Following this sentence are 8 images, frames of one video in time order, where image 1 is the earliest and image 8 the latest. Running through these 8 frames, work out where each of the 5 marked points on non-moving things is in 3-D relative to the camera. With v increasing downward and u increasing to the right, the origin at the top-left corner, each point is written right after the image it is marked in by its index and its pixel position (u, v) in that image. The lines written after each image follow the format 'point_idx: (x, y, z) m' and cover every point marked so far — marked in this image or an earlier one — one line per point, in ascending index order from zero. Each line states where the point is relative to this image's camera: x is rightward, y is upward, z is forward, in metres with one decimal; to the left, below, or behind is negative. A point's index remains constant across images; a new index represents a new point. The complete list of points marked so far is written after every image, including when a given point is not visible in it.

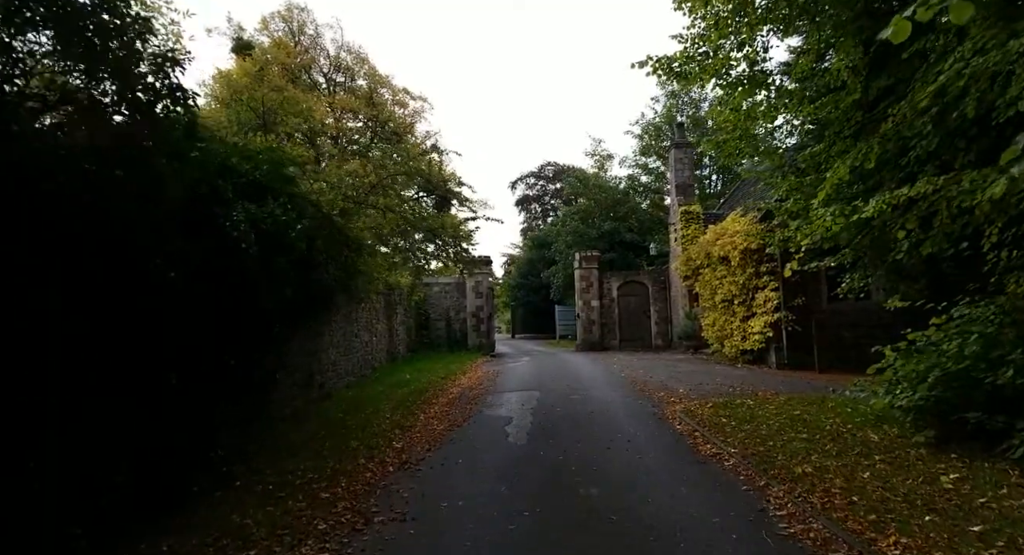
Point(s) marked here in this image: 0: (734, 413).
0: (+3.2, -2.0, +8.3) m
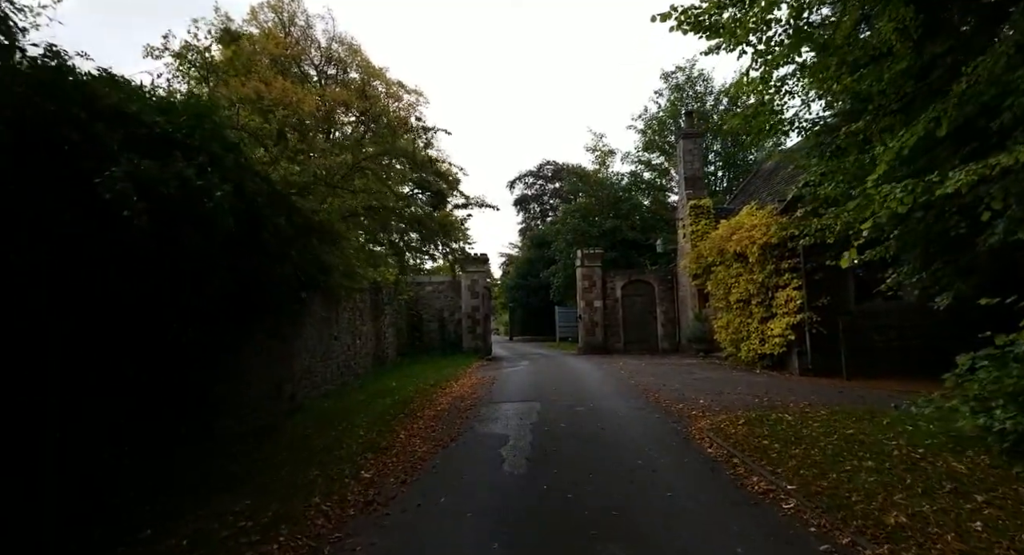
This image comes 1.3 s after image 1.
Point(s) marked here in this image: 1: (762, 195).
0: (+3.2, -1.9, +6.9) m
1: (+7.8, +2.6, +17.6) m
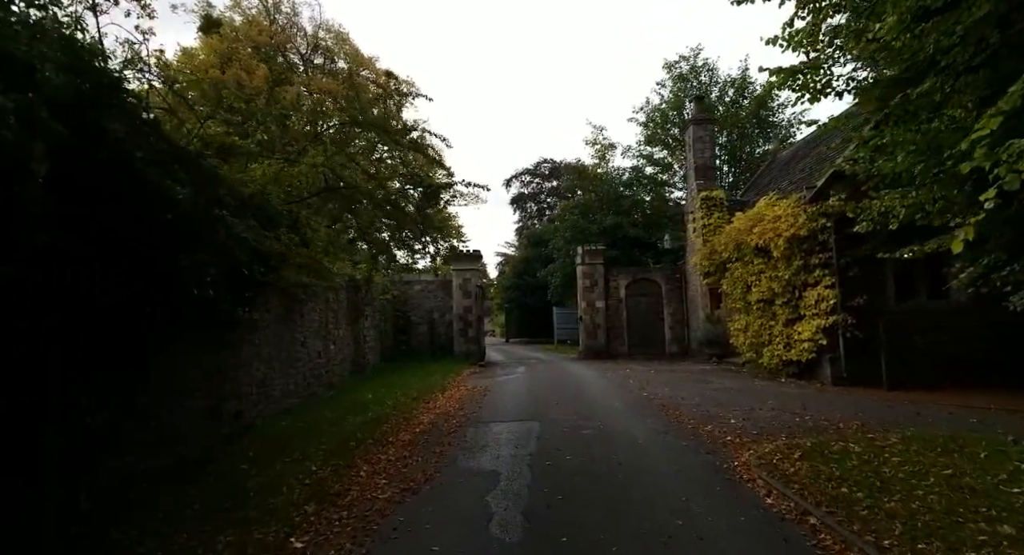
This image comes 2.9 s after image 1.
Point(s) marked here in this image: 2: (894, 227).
0: (+3.1, -1.8, +5.3) m
1: (+7.7, +2.7, +16.0) m
2: (+5.5, +0.7, +8.1) m
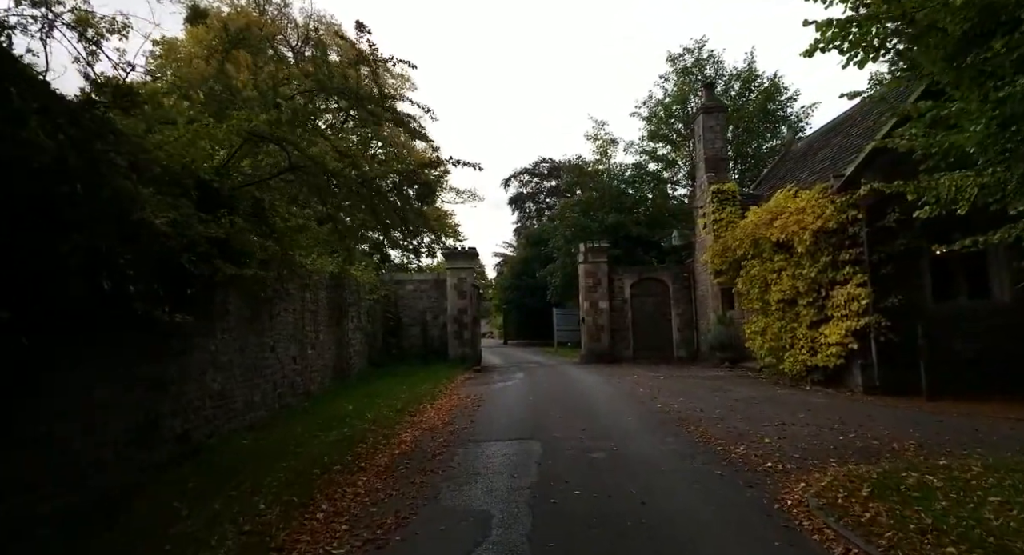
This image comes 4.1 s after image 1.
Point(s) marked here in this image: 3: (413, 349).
0: (+3.1, -1.7, +4.1) m
1: (+7.6, +2.7, +14.8) m
2: (+5.5, +0.8, +6.9) m
3: (-3.4, -2.4, +19.2) m
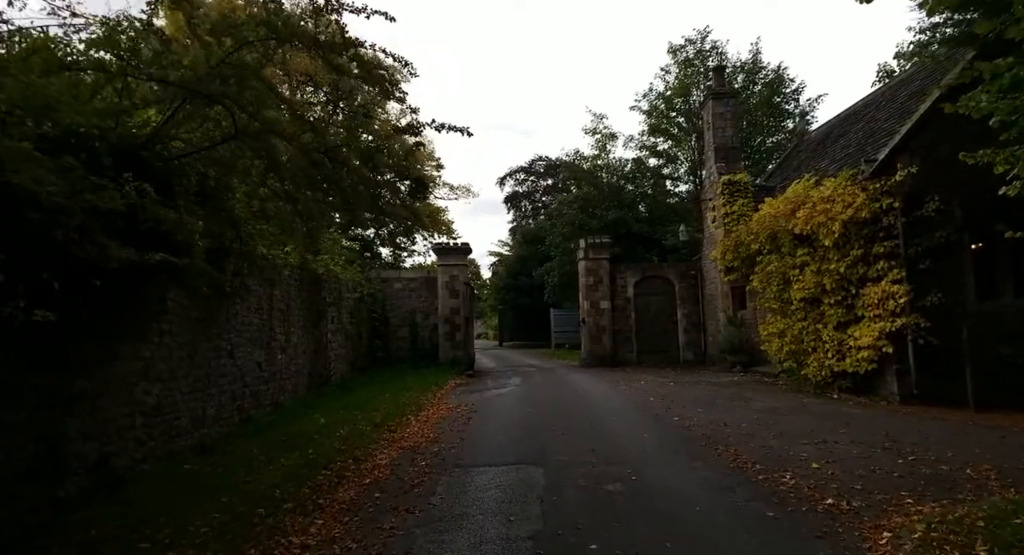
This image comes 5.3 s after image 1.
0: (+3.1, -1.6, +2.9) m
1: (+7.5, +2.8, +13.7) m
2: (+5.4, +0.9, +5.8) m
3: (-3.5, -2.4, +18.0) m
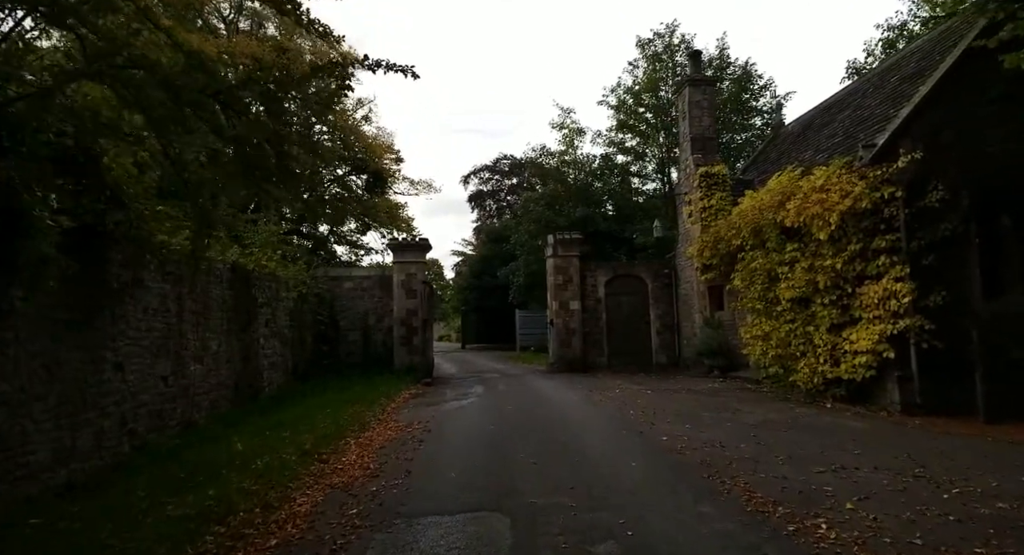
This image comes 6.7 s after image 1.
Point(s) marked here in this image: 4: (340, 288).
0: (+2.9, -1.6, +1.7) m
1: (+6.7, +2.8, +12.8) m
2: (+5.1, +0.9, +4.8) m
3: (-4.6, -2.3, +16.4) m
4: (-5.0, -0.3, +16.6) m
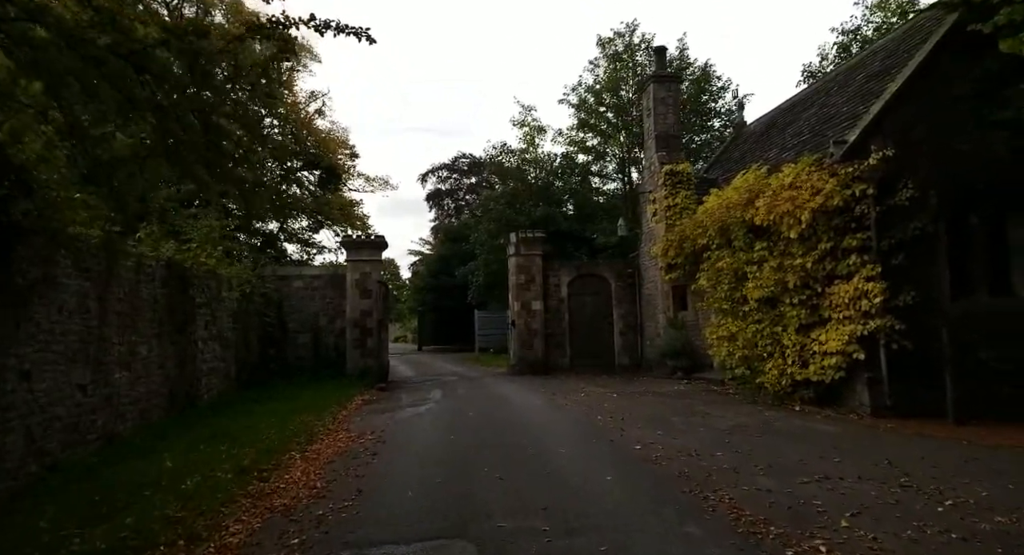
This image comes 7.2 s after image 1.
0: (+2.9, -1.6, +1.3) m
1: (+5.8, +2.8, +12.7) m
2: (+4.8, +0.9, +4.5) m
3: (-5.7, -2.3, +15.4) m
4: (-6.1, -0.2, +15.6) m
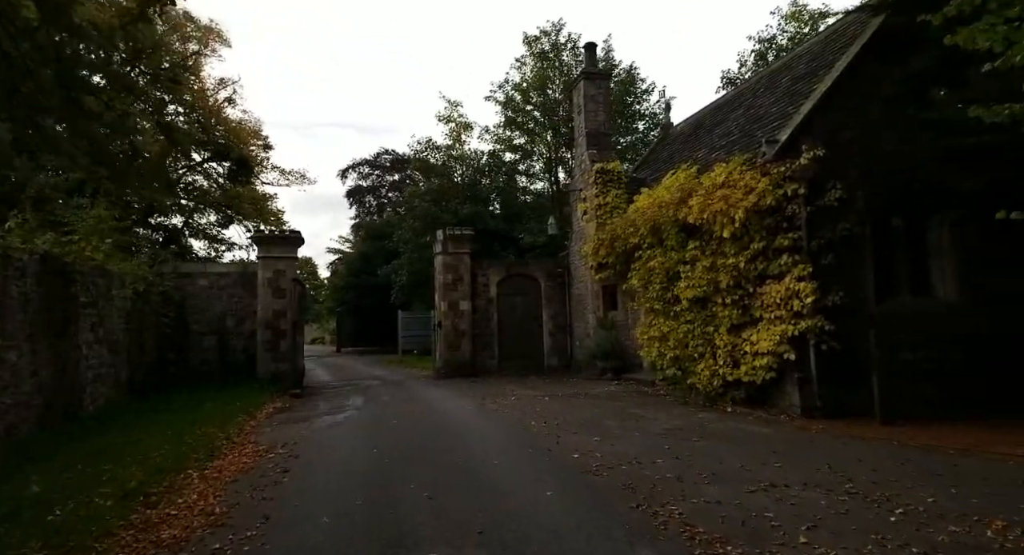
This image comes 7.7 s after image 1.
0: (+2.8, -1.6, +1.1) m
1: (+4.2, +2.8, +12.7) m
2: (+4.3, +0.9, +4.5) m
3: (-7.6, -2.2, +13.9) m
4: (-8.0, -0.2, +14.0) m
